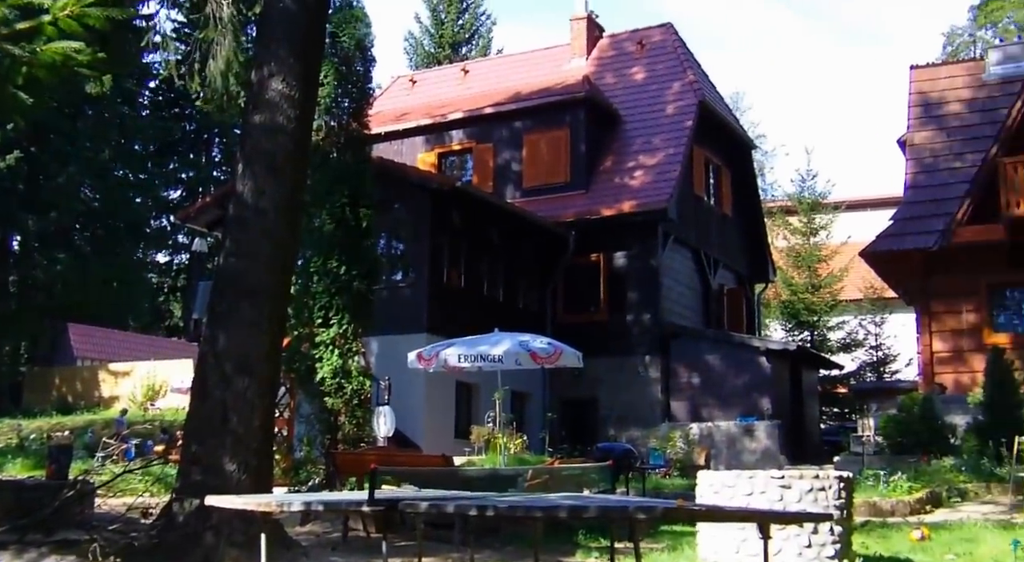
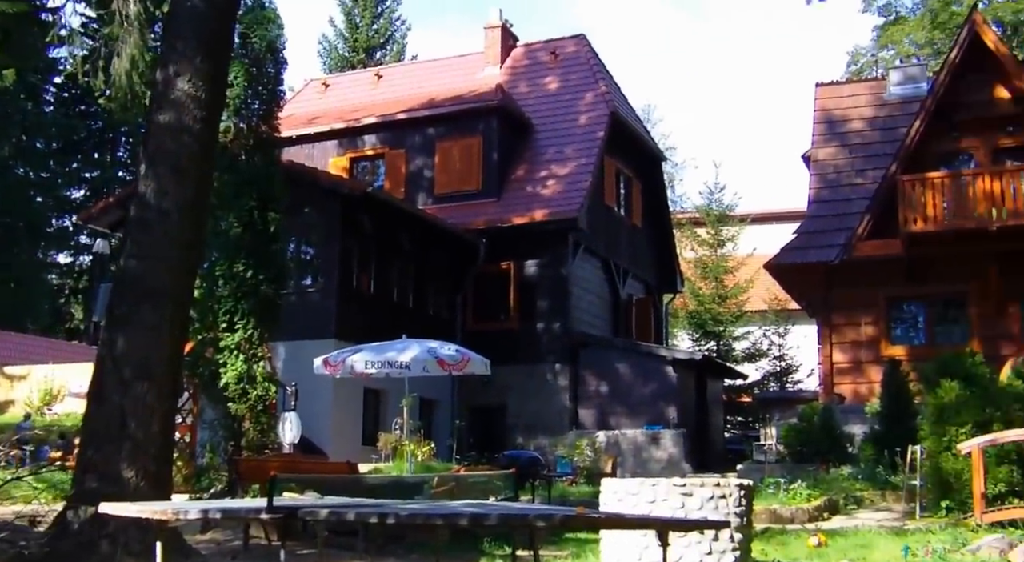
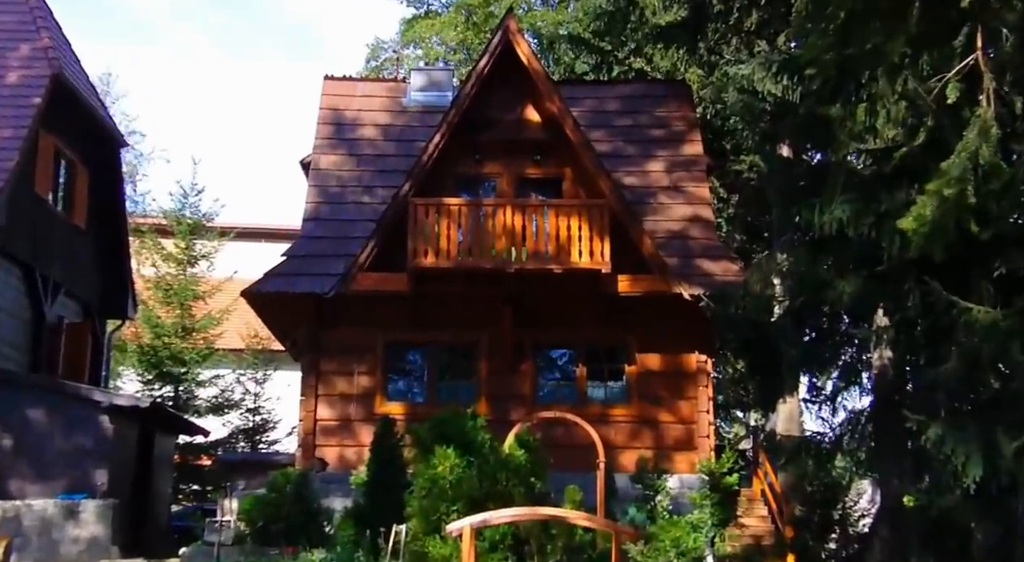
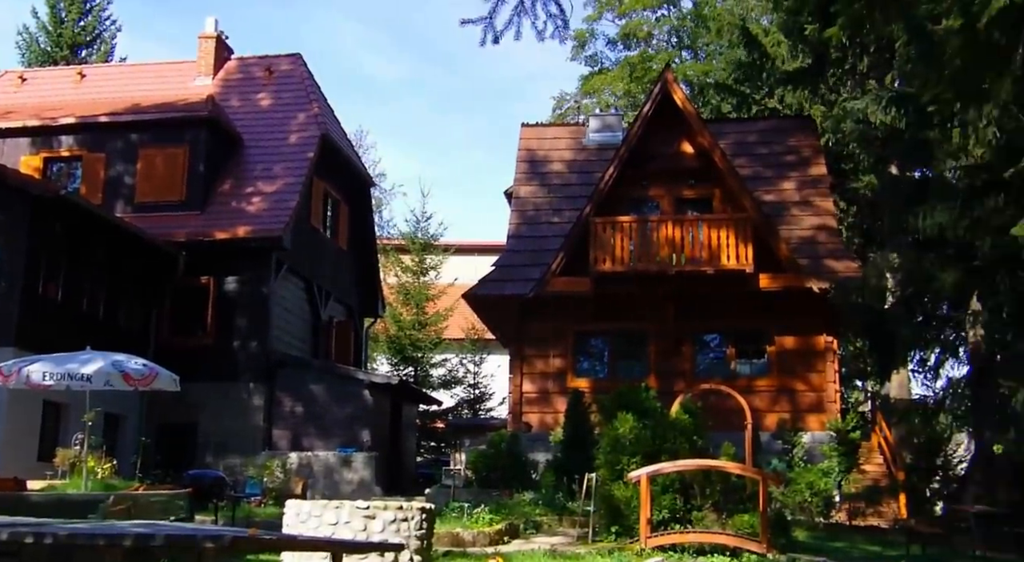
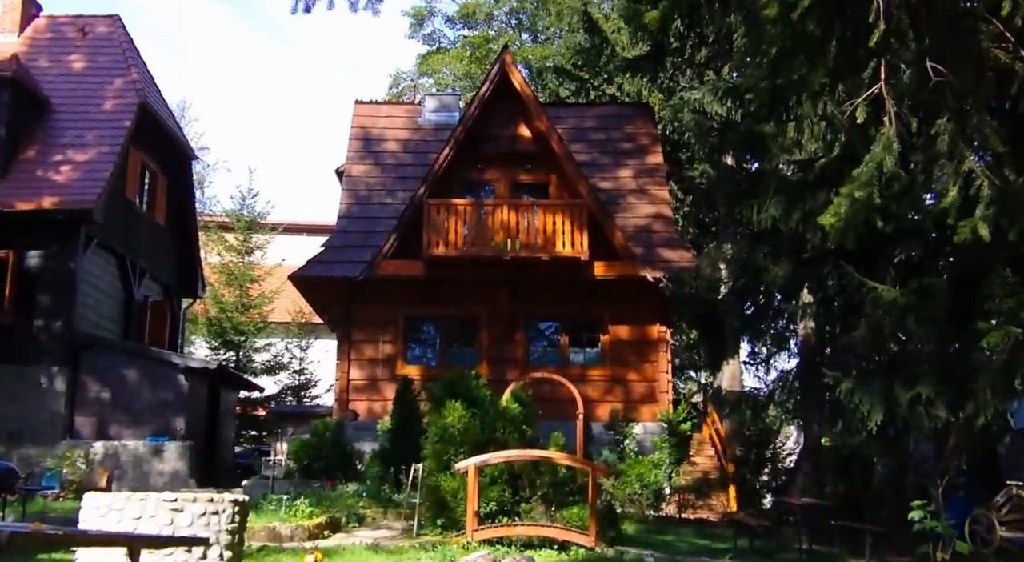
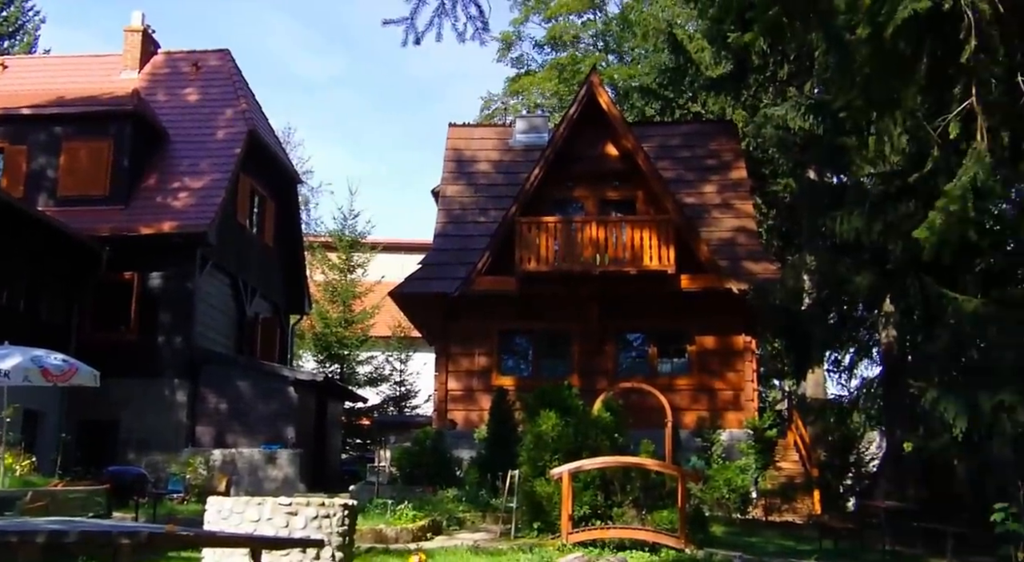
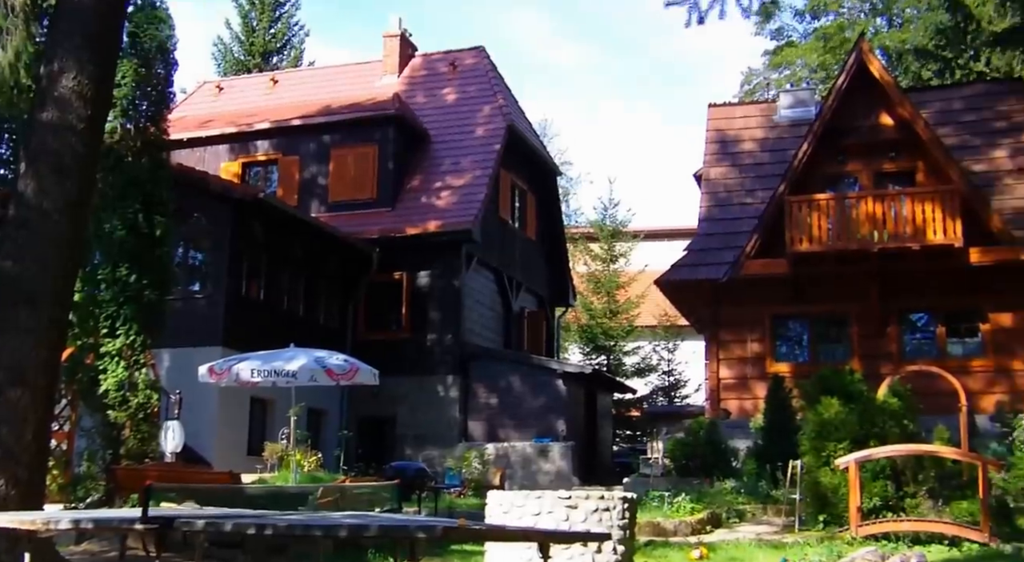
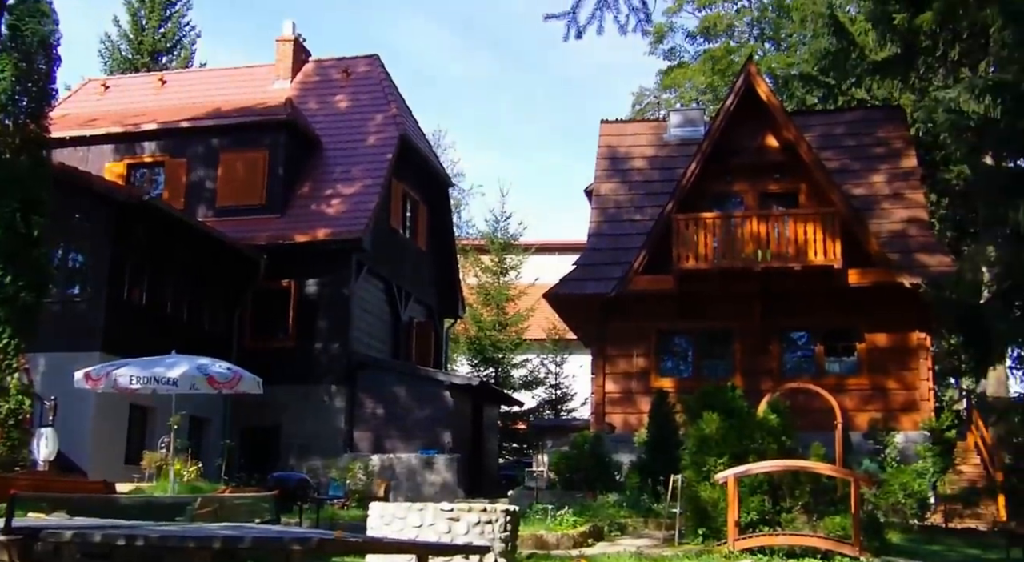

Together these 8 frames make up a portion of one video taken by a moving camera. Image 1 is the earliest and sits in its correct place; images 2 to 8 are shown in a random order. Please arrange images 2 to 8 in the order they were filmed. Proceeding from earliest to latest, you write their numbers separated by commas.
2, 7, 8, 4, 6, 5, 3
